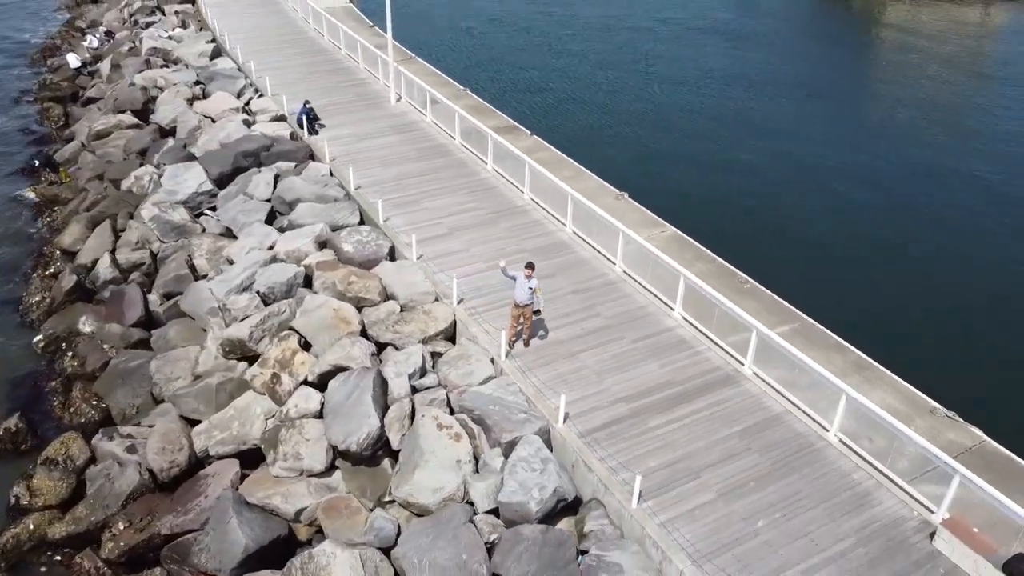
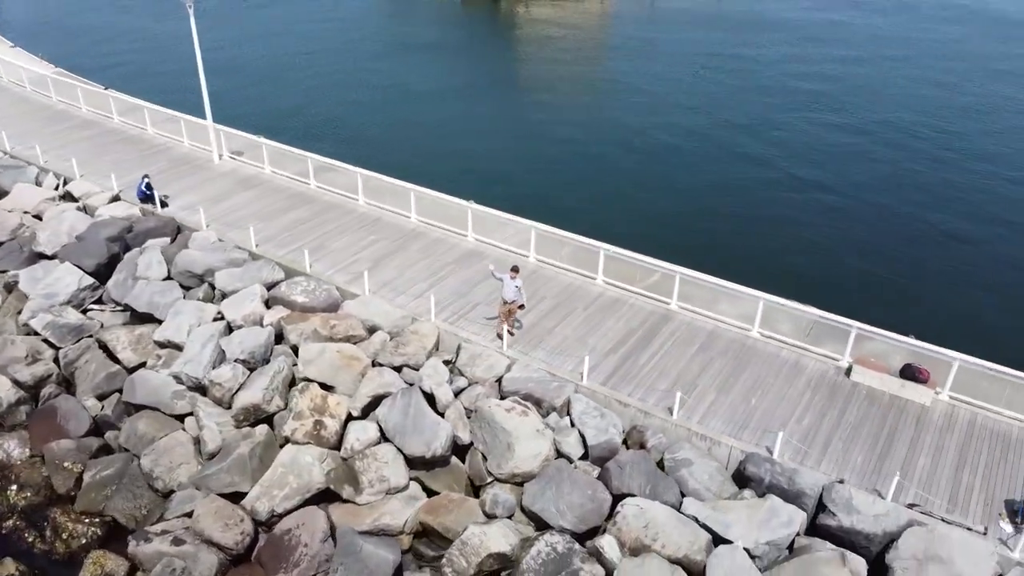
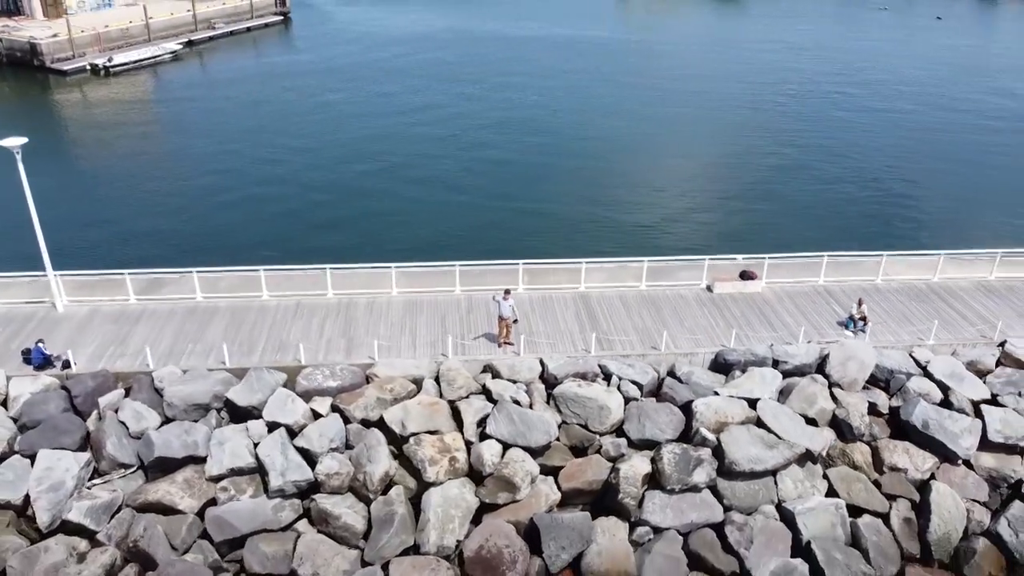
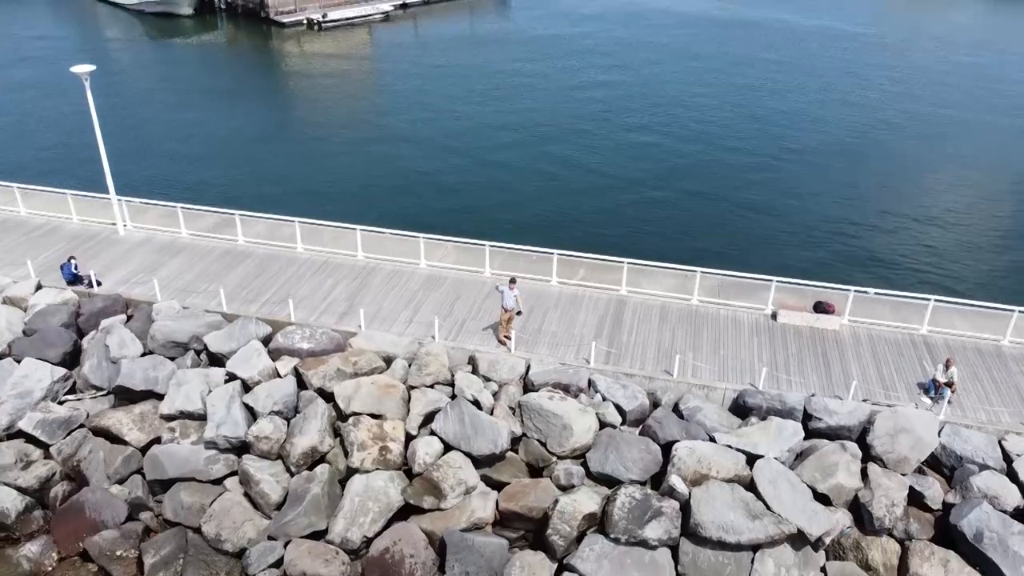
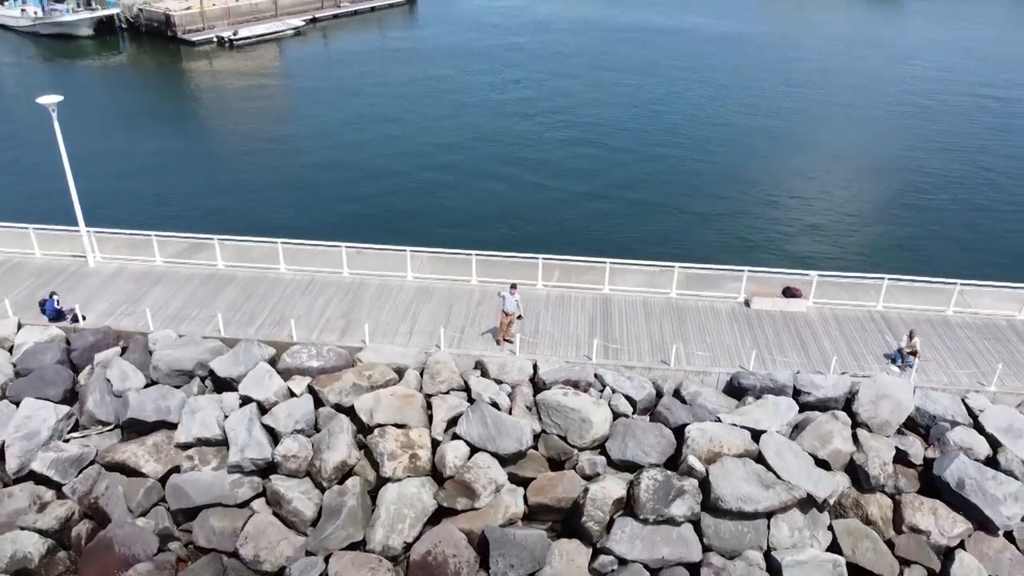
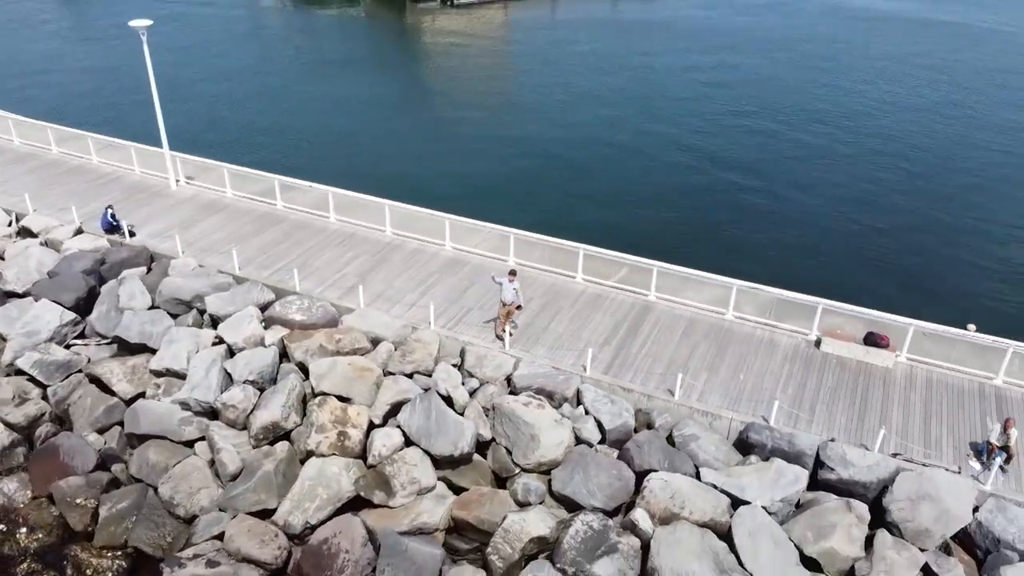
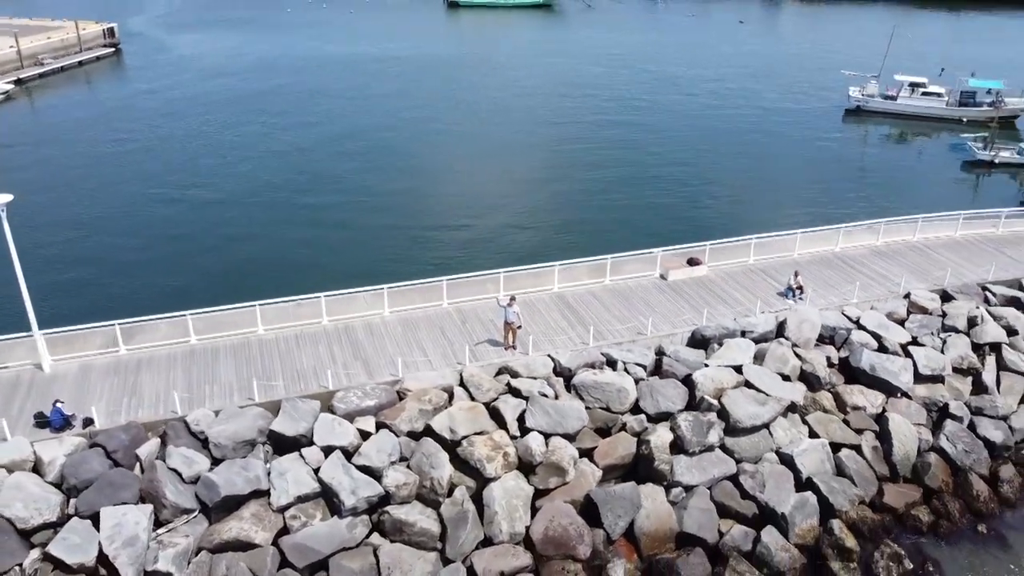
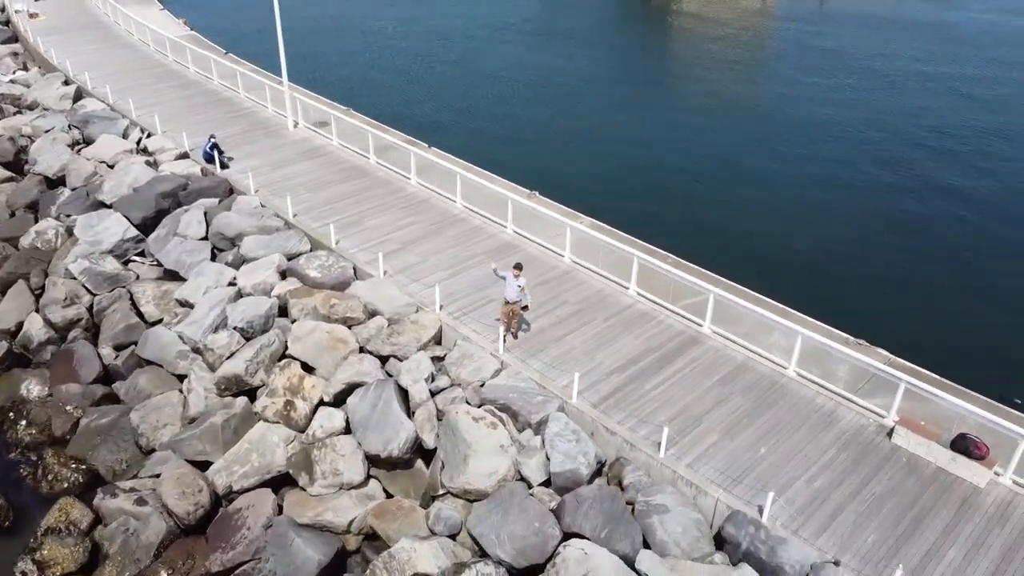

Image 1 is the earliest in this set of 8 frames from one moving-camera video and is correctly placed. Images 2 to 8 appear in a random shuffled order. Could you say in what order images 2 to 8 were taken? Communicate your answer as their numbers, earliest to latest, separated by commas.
8, 2, 6, 4, 5, 3, 7
